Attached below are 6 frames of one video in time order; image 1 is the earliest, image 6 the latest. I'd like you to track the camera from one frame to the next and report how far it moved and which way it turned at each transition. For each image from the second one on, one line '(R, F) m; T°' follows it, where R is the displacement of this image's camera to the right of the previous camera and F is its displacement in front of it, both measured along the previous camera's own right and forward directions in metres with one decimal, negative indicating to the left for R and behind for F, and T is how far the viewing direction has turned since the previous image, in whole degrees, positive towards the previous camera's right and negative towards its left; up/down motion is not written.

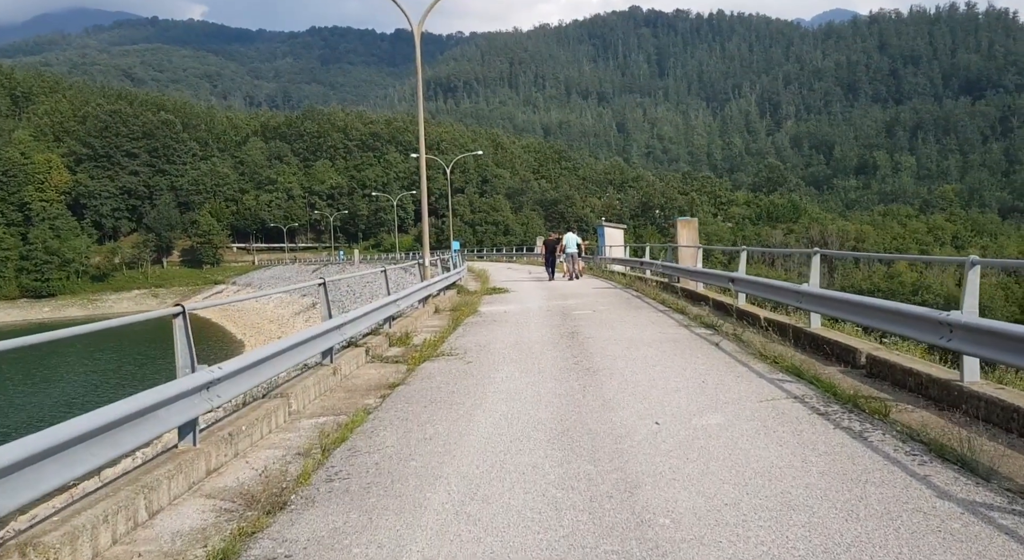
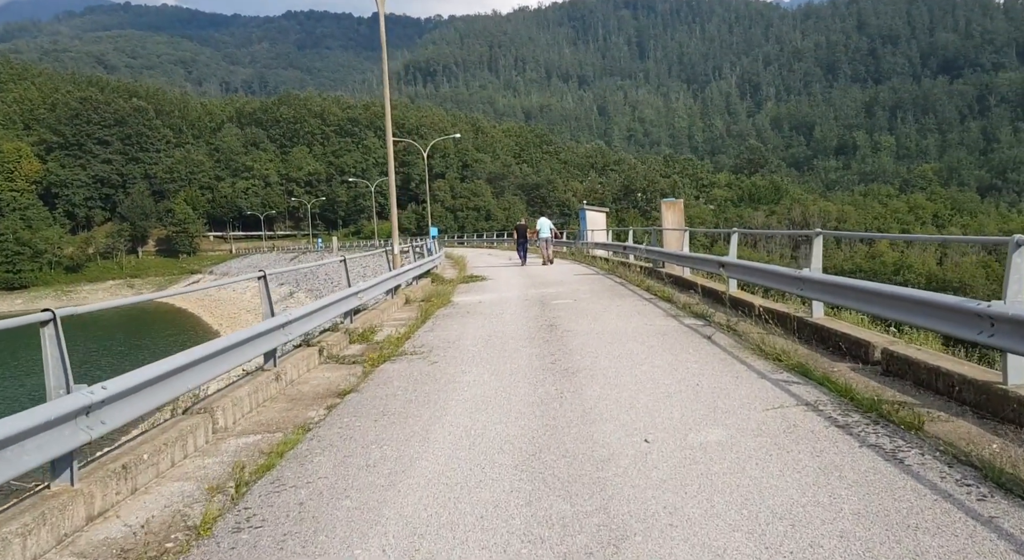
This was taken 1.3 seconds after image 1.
(+0.2, +1.0) m; +1°
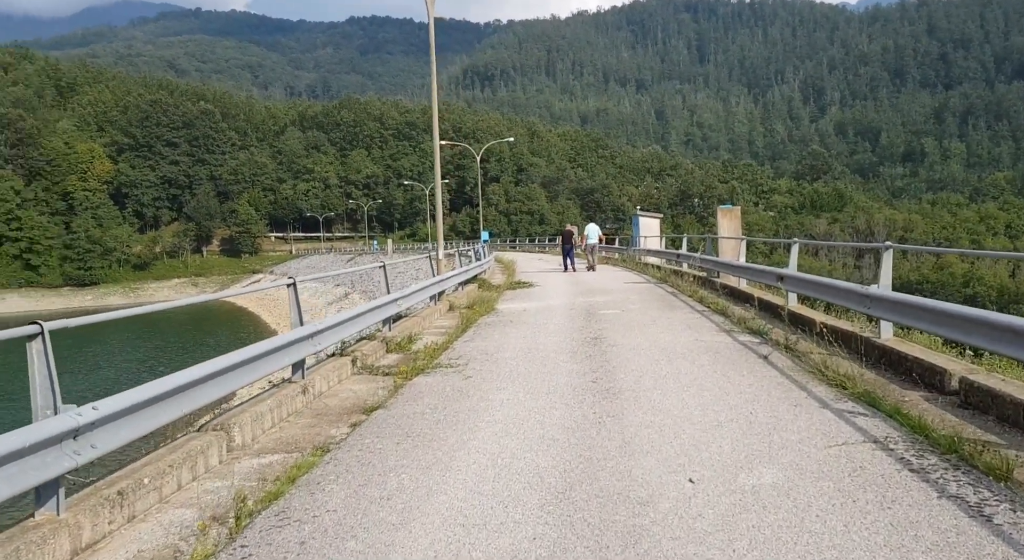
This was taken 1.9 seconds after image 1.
(+0.1, +0.5) m; -4°
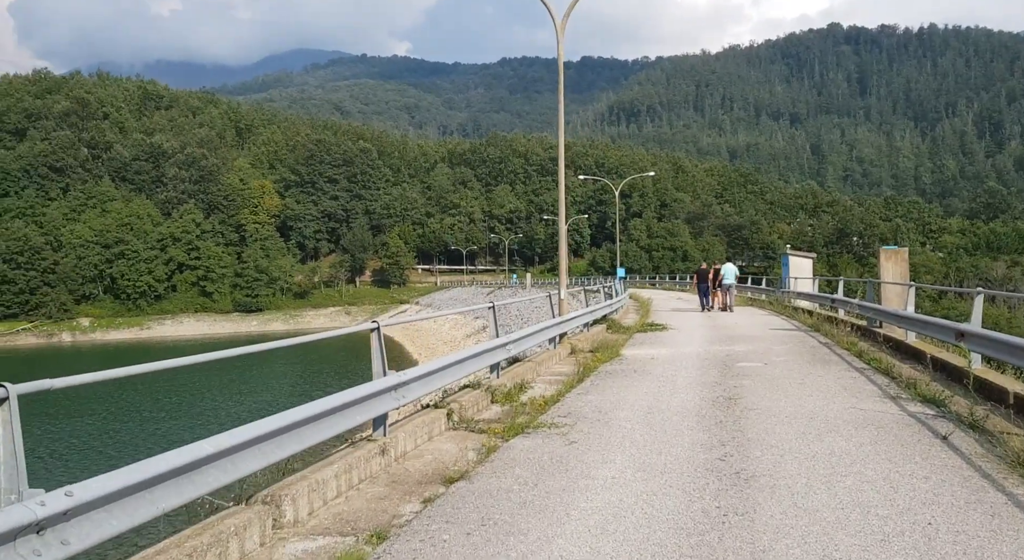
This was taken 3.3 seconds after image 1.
(+0.2, +1.1) m; -10°
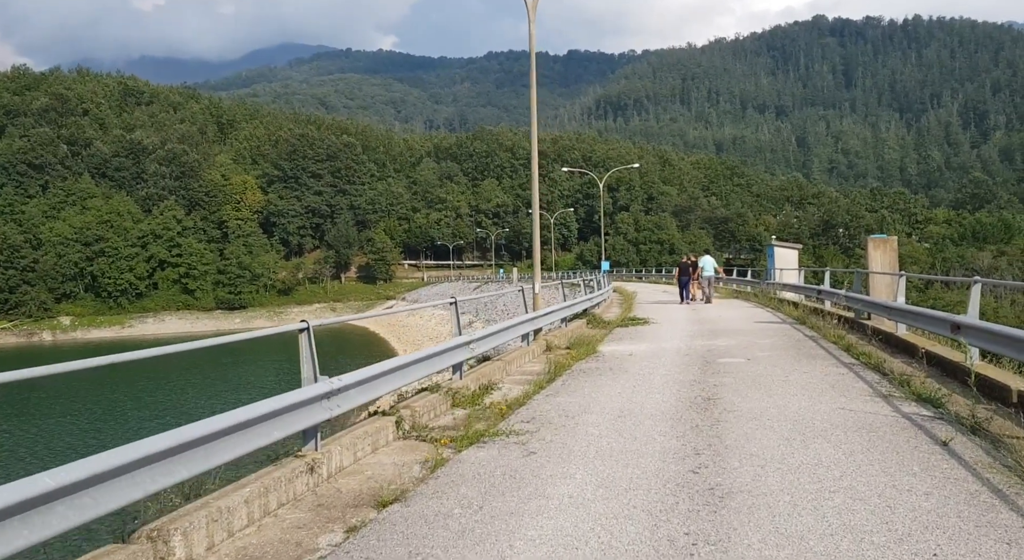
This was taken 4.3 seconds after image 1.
(+0.3, +0.8) m; +1°
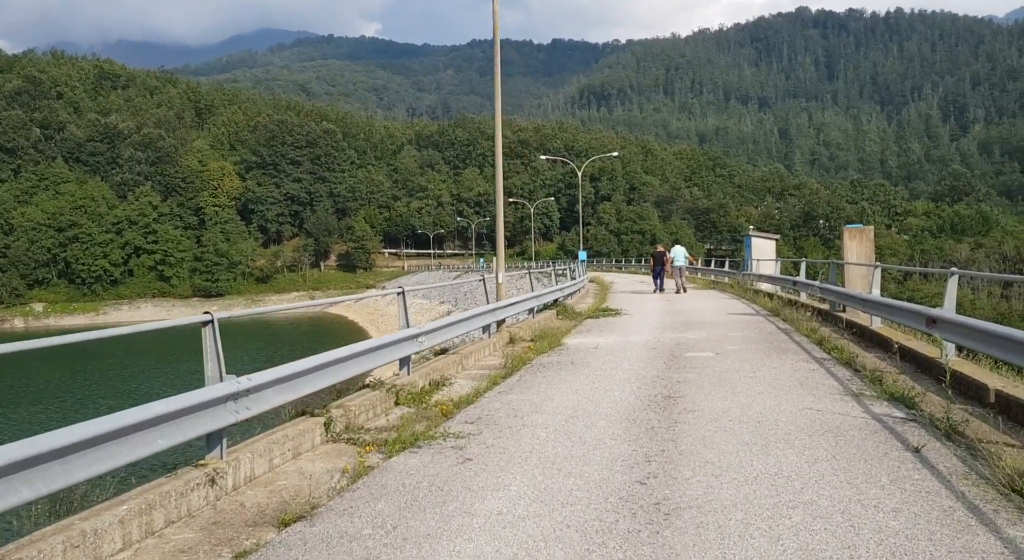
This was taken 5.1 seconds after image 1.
(+0.3, +0.6) m; +1°
